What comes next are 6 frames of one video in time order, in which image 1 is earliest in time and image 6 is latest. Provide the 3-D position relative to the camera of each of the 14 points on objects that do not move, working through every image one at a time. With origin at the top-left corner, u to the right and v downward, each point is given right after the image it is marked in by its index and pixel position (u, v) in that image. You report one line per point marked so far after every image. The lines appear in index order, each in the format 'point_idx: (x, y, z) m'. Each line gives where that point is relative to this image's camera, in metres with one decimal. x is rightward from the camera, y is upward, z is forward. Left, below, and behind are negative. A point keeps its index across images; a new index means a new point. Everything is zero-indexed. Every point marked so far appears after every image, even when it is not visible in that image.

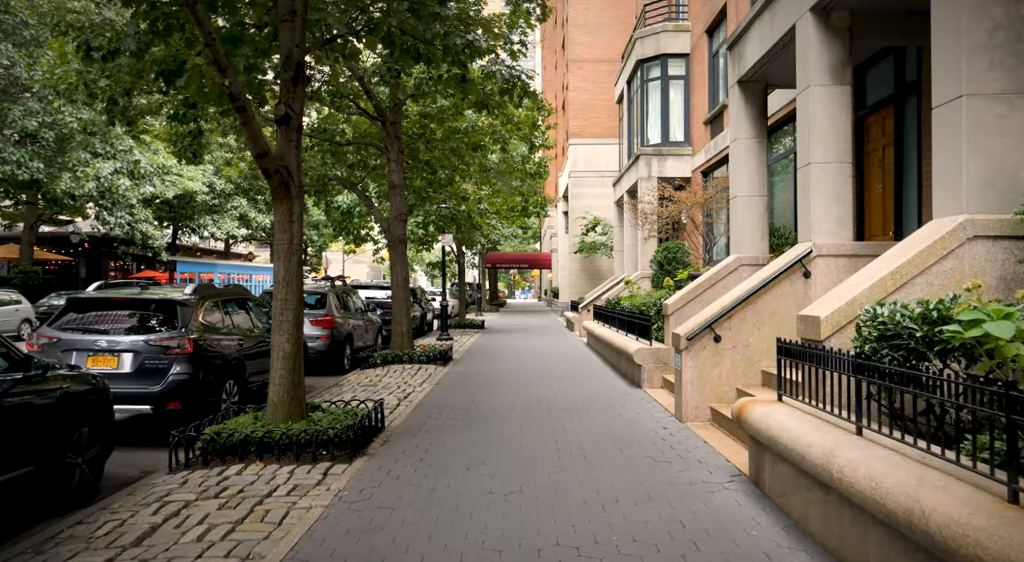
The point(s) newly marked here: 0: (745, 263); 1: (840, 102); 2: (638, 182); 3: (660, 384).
0: (+3.6, +0.3, +9.5) m
1: (+3.8, +2.0, +7.1) m
2: (+3.7, +2.9, +18.0) m
3: (+2.3, -1.6, +9.5) m
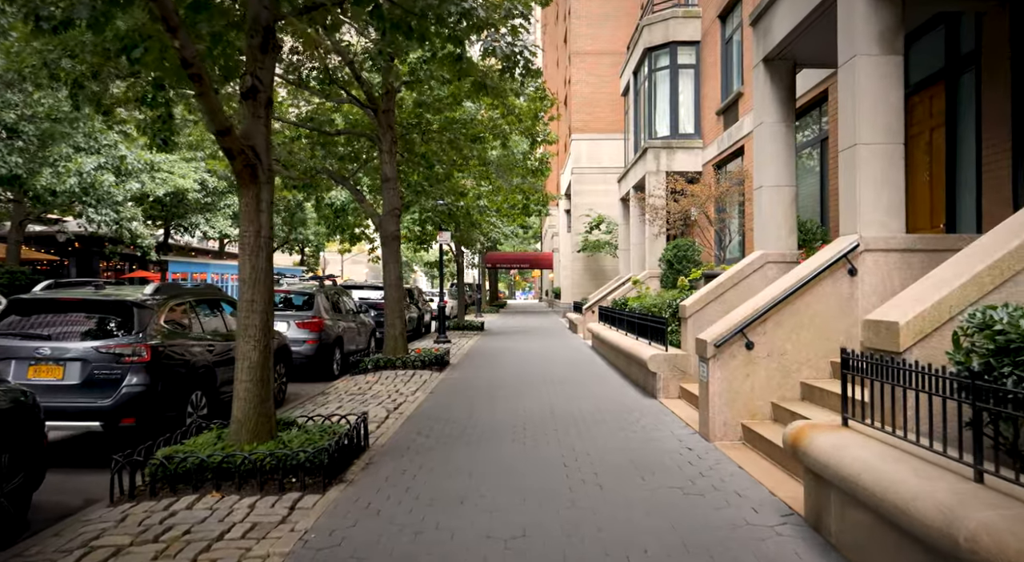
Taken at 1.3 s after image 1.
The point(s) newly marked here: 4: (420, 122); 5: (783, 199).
0: (+3.6, +0.3, +8.6) m
1: (+3.8, +2.1, +6.2) m
2: (+3.7, +2.9, +17.1) m
3: (+2.3, -1.6, +8.6) m
4: (-2.3, +4.0, +15.3) m
5: (+3.8, +1.1, +8.6) m
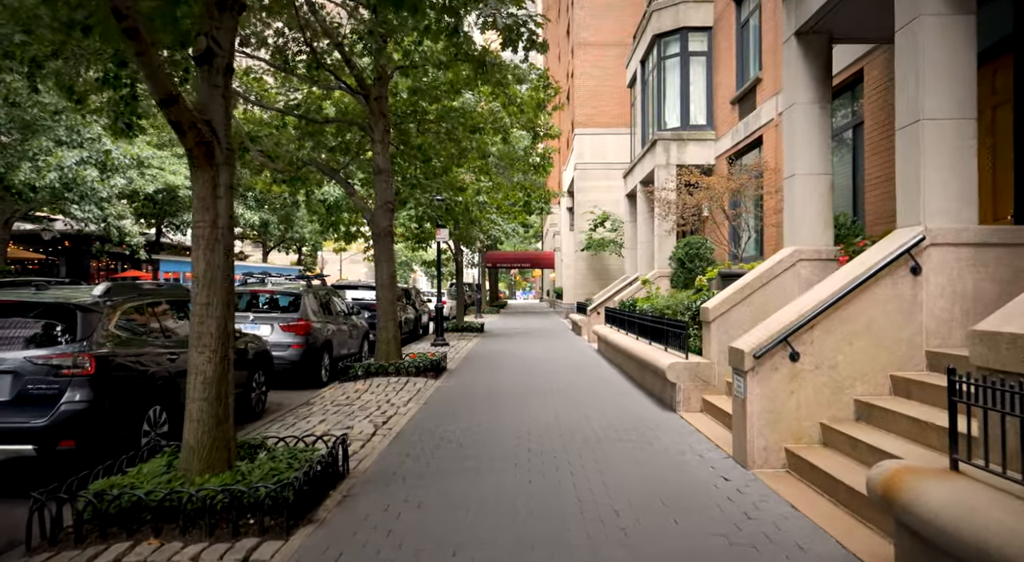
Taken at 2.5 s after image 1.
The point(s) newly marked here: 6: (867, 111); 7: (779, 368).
0: (+3.6, +0.3, +7.7) m
1: (+3.8, +2.1, +5.2) m
2: (+3.7, +2.9, +16.2) m
3: (+2.4, -1.6, +7.7) m
4: (-2.2, +4.0, +14.4) m
5: (+3.8, +1.1, +7.7) m
6: (+5.1, +2.4, +8.8) m
7: (+2.3, -0.7, +5.2) m
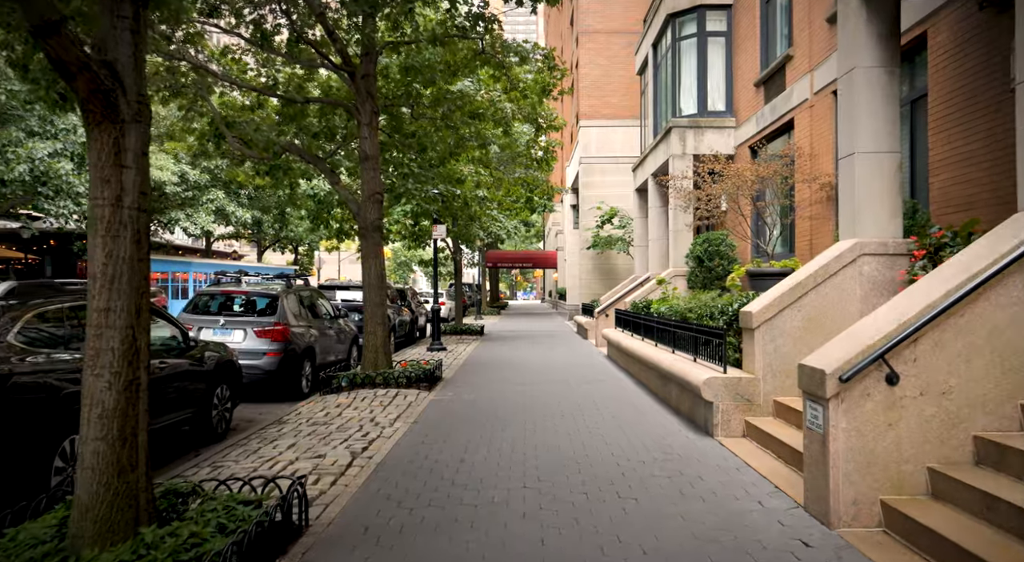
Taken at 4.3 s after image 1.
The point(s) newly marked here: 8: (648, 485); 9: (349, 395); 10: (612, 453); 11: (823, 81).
0: (+3.7, +0.3, +6.4) m
1: (+3.9, +2.1, +4.0) m
2: (+3.8, +2.9, +14.9) m
3: (+2.4, -1.6, +6.4) m
4: (-2.2, +4.0, +13.1) m
5: (+3.8, +1.1, +6.4) m
6: (+5.1, +2.4, +7.6) m
7: (+2.3, -0.7, +3.9) m
8: (+1.1, -1.7, +5.1) m
9: (-2.6, -1.8, +10.0) m
10: (+1.0, -1.7, +6.2) m
11: (+5.2, +3.3, +10.3) m
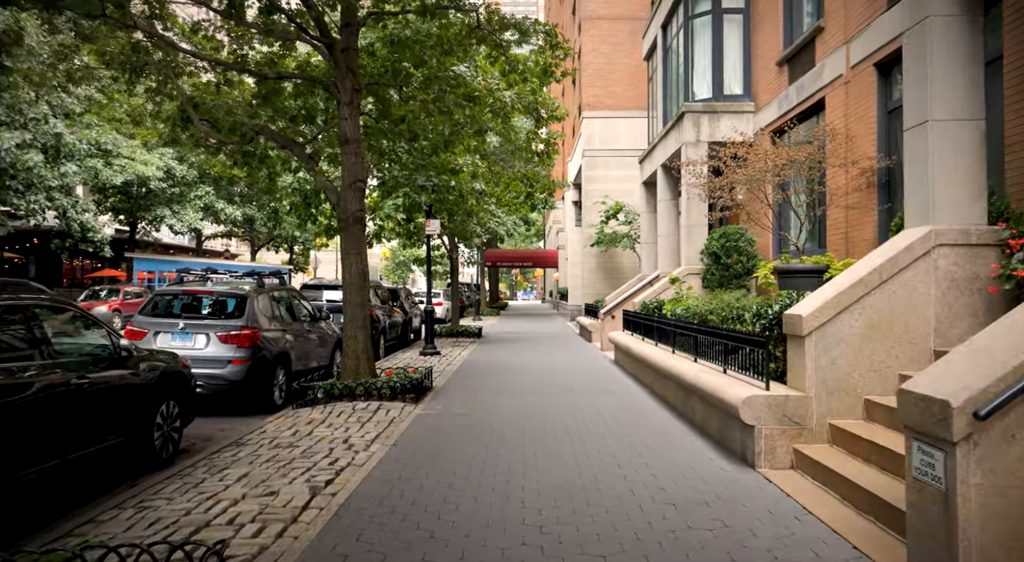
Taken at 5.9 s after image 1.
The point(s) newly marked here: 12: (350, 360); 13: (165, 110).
0: (+3.7, +0.3, +5.2) m
1: (+3.8, +2.1, +2.8) m
2: (+3.8, +2.9, +13.7) m
3: (+2.4, -1.6, +5.2) m
4: (-2.2, +4.0, +11.9) m
5: (+3.8, +1.2, +5.2) m
6: (+5.1, +2.4, +6.4) m
7: (+2.3, -0.7, +2.8) m
8: (+1.1, -1.7, +3.9) m
9: (-2.7, -1.8, +8.8) m
10: (+1.0, -1.7, +5.0) m
11: (+5.2, +3.3, +9.1) m
12: (-2.6, -1.2, +9.9) m
13: (-7.2, +3.6, +12.8) m
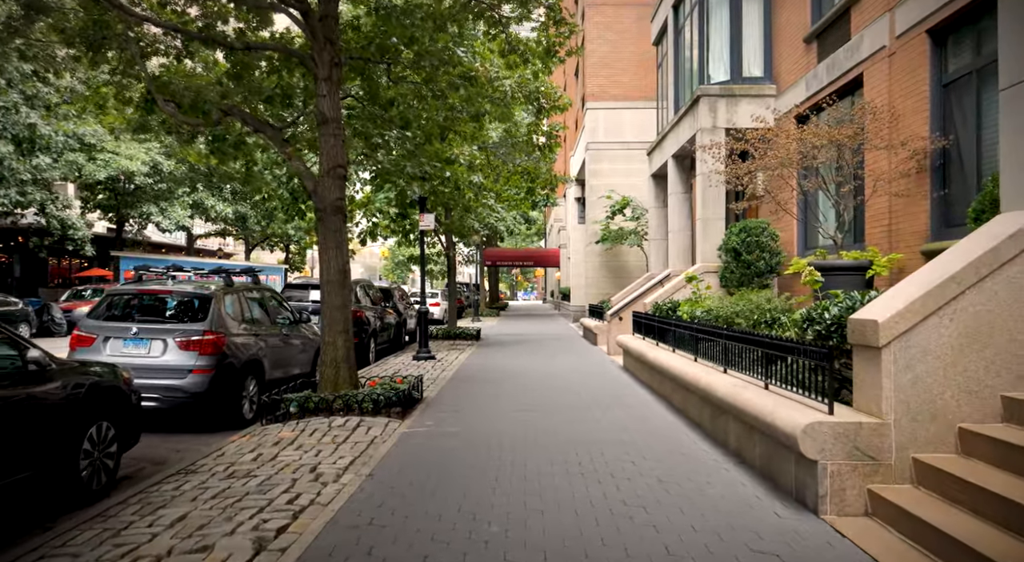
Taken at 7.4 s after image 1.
0: (+3.6, +0.4, +4.1) m
1: (+3.8, +2.1, +1.7) m
2: (+3.8, +3.0, +12.6) m
3: (+2.4, -1.5, +4.1) m
4: (-2.2, +4.0, +10.8) m
5: (+3.8, +1.2, +4.1) m
6: (+5.1, +2.5, +5.3) m
7: (+2.3, -0.7, +1.6) m
8: (+1.1, -1.6, +2.8) m
9: (-2.7, -1.8, +7.7) m
10: (+1.0, -1.7, +3.9) m
11: (+5.2, +3.4, +8.0) m
12: (-2.6, -1.2, +8.8) m
13: (-7.2, +3.6, +11.7) m
